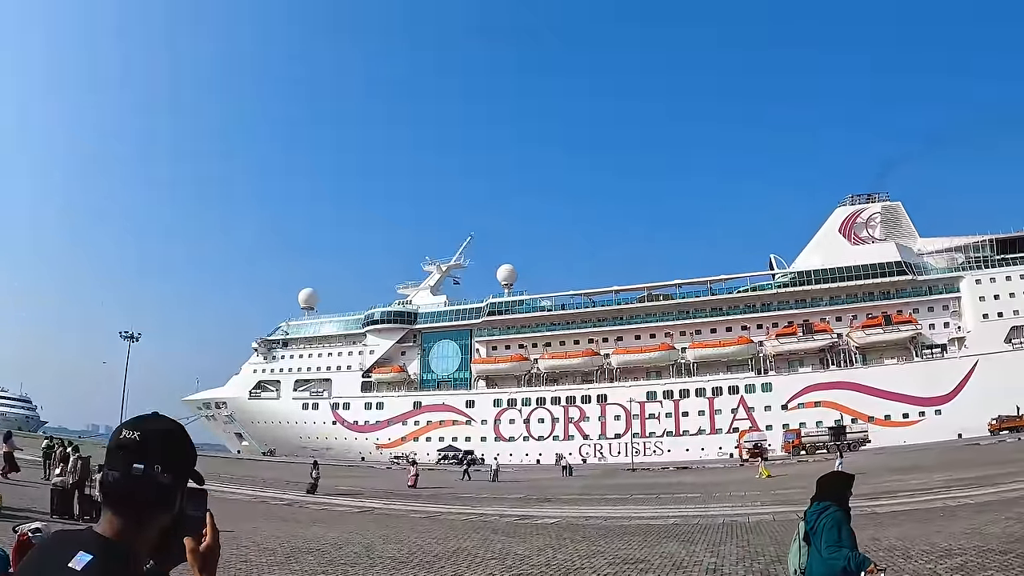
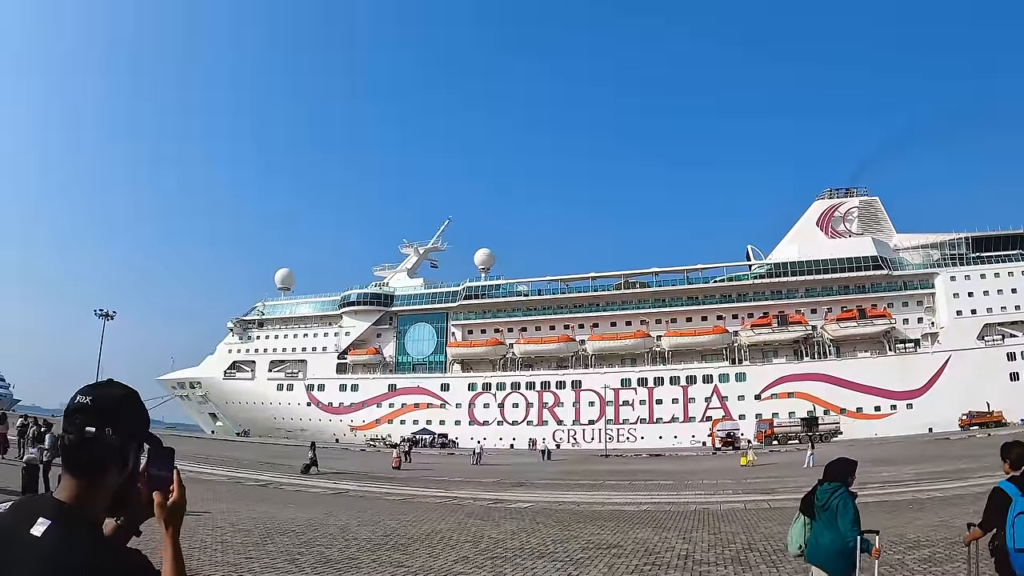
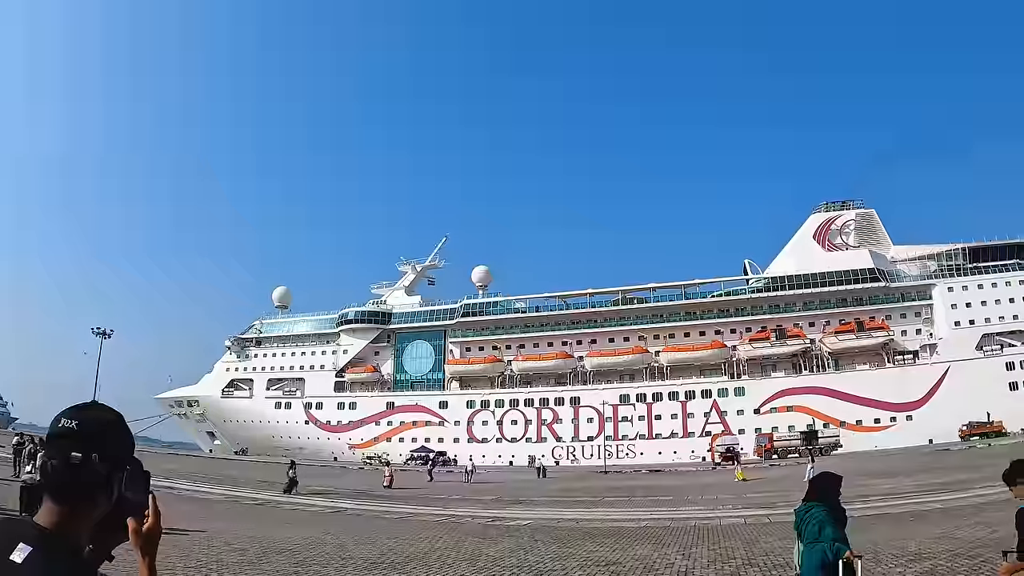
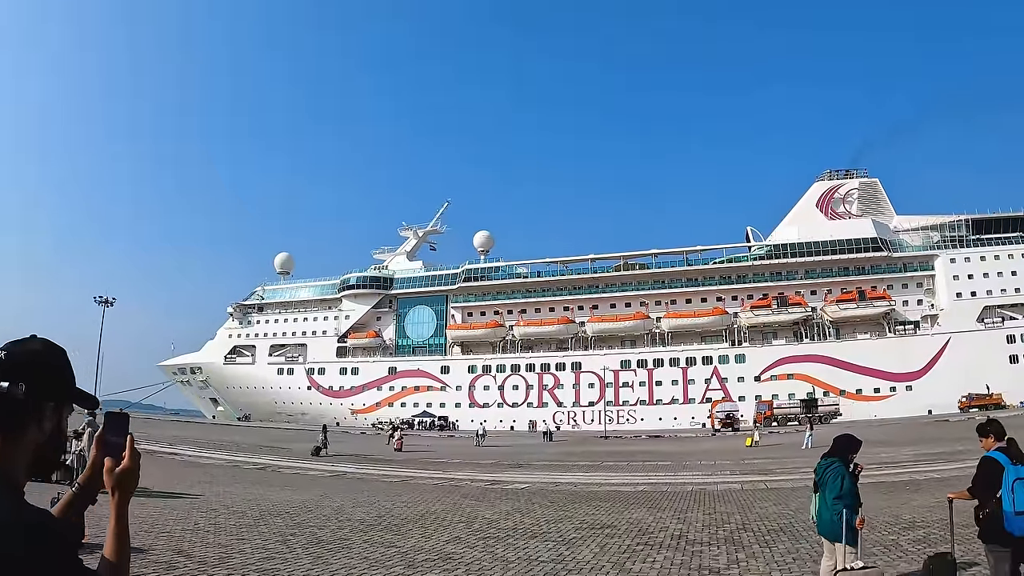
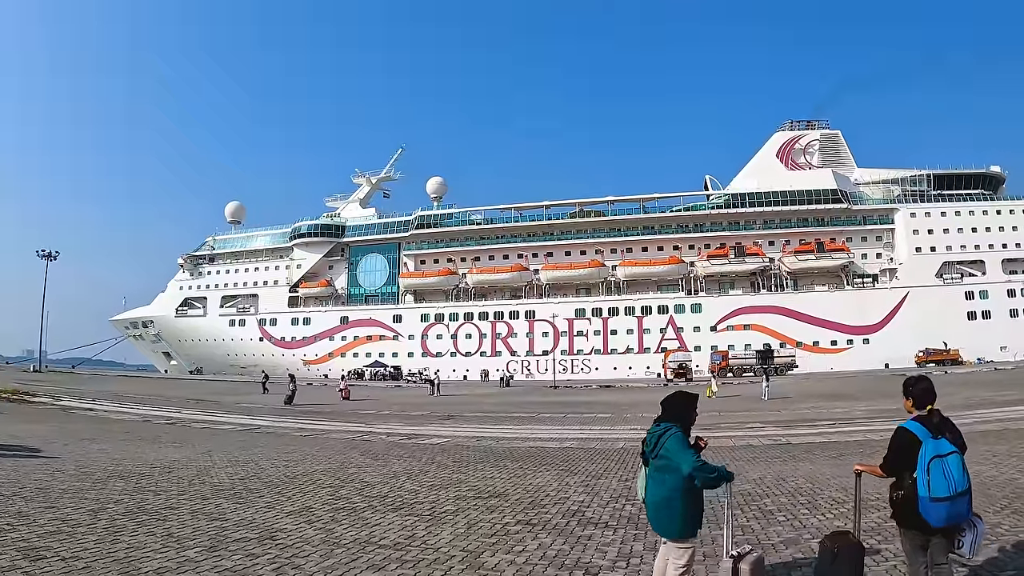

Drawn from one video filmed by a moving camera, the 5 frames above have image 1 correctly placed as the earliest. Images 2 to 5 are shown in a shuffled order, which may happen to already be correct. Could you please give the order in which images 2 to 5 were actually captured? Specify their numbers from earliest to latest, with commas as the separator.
3, 2, 4, 5
